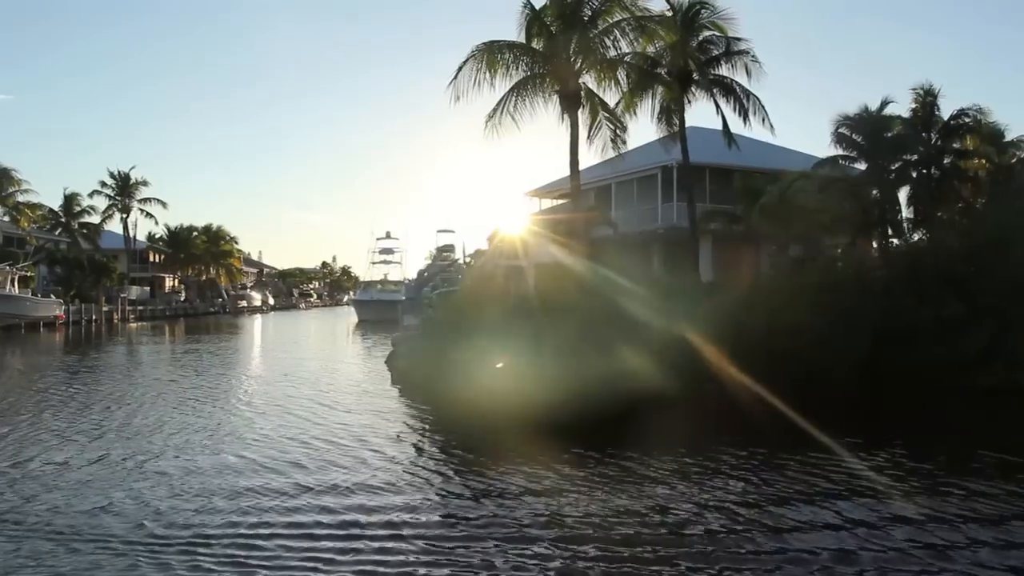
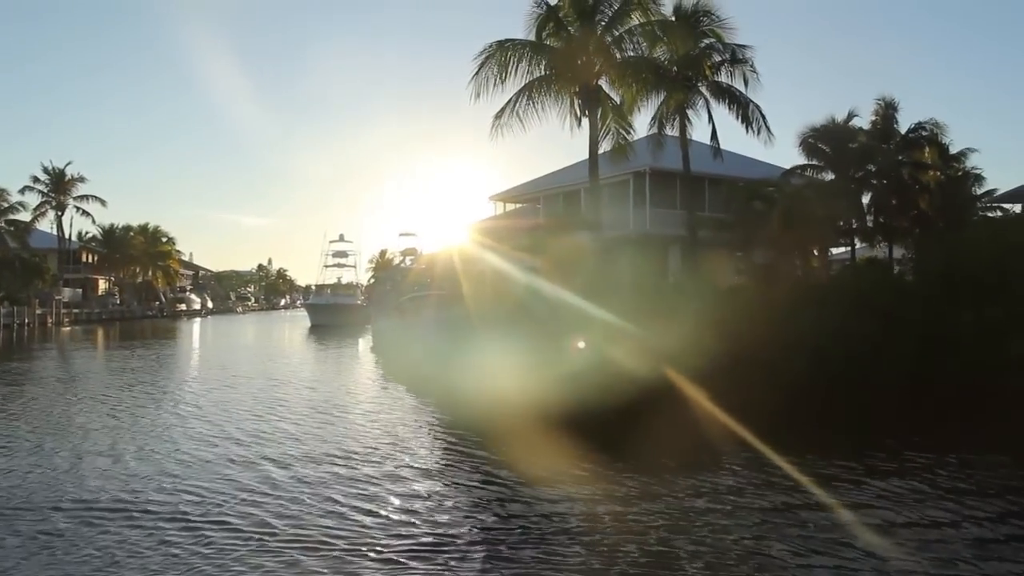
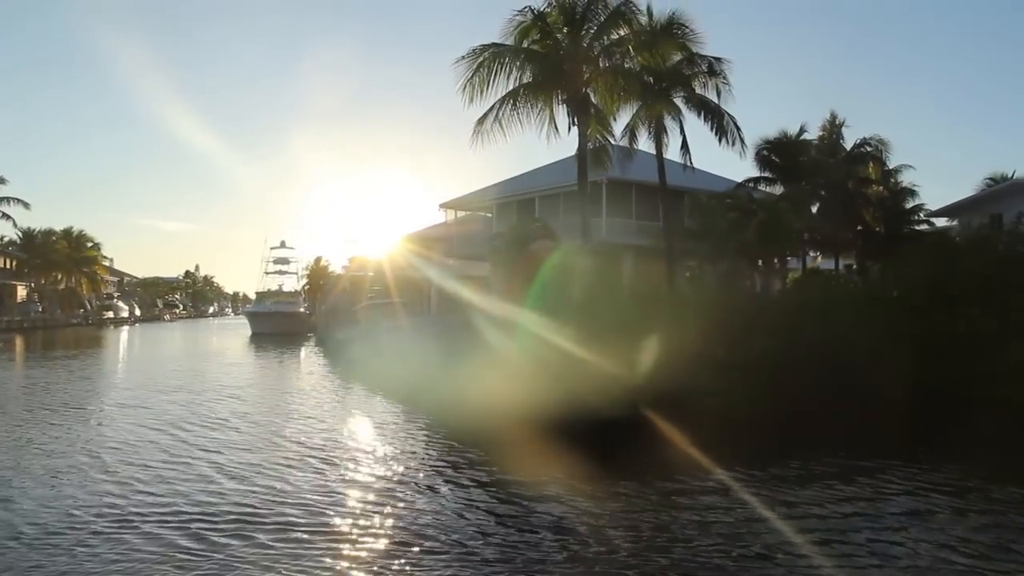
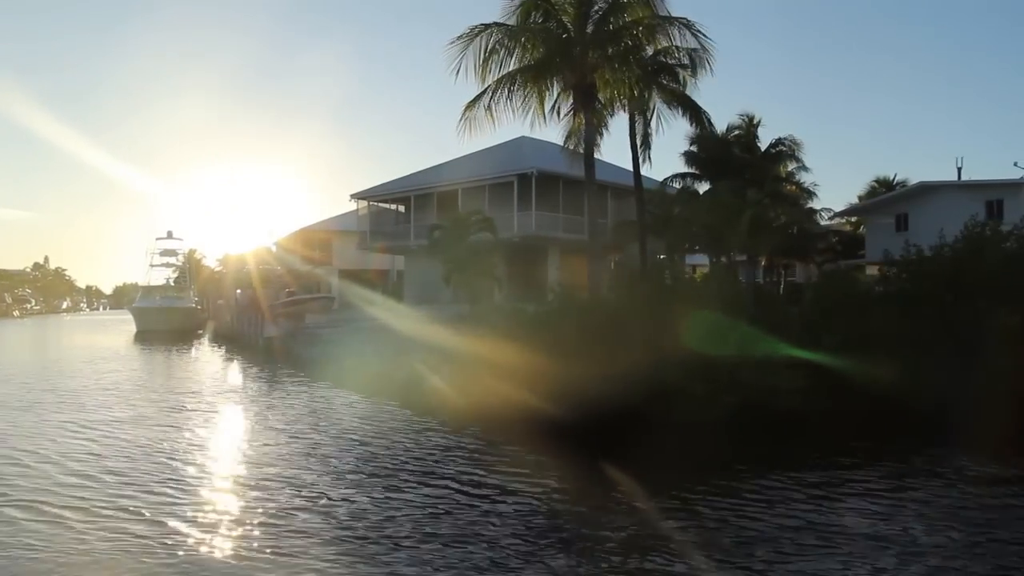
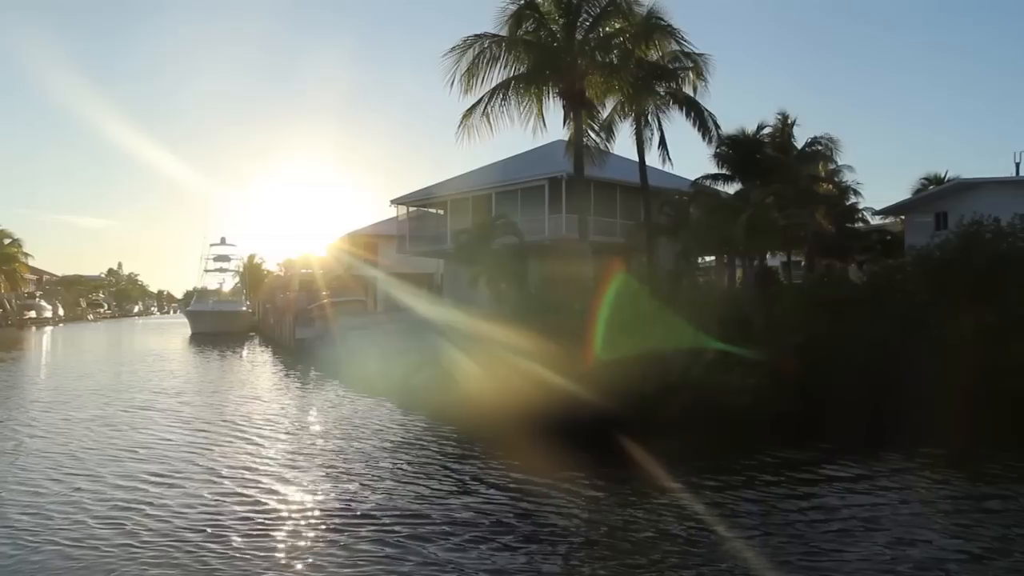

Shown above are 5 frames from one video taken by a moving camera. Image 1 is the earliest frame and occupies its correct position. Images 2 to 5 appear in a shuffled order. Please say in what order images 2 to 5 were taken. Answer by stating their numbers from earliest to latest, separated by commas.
2, 3, 5, 4
